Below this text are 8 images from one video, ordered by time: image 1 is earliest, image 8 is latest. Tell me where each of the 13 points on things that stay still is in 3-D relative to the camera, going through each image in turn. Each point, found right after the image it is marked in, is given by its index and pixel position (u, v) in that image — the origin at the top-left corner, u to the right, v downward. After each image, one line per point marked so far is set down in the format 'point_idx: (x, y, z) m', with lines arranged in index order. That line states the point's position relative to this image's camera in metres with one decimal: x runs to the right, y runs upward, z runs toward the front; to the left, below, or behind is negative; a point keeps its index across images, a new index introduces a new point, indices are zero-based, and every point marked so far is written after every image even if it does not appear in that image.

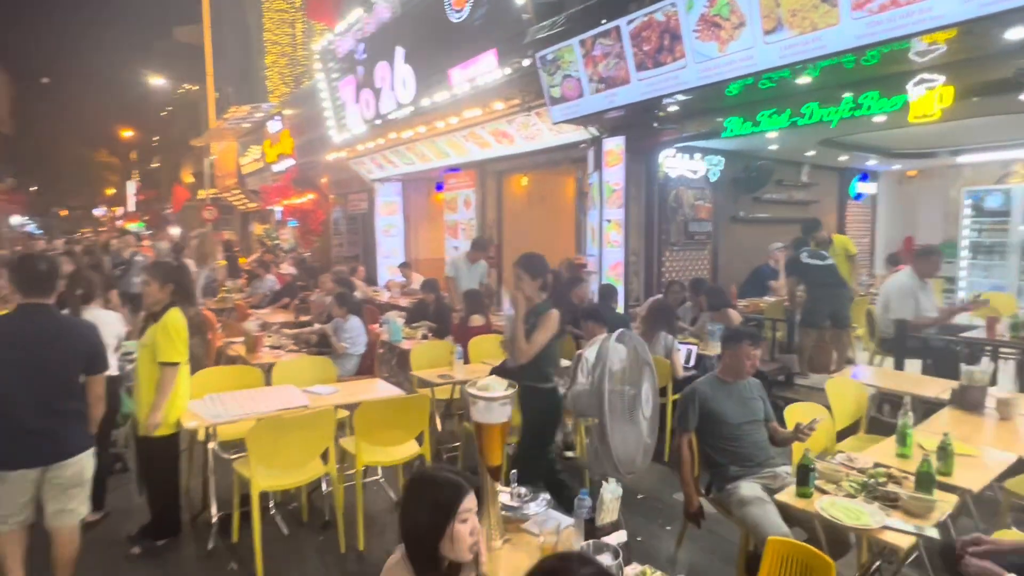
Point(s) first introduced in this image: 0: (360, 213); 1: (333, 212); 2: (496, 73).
0: (-3.6, +1.7, +13.8) m
1: (-4.6, +1.9, +15.0) m
2: (-0.2, +2.6, +7.0) m
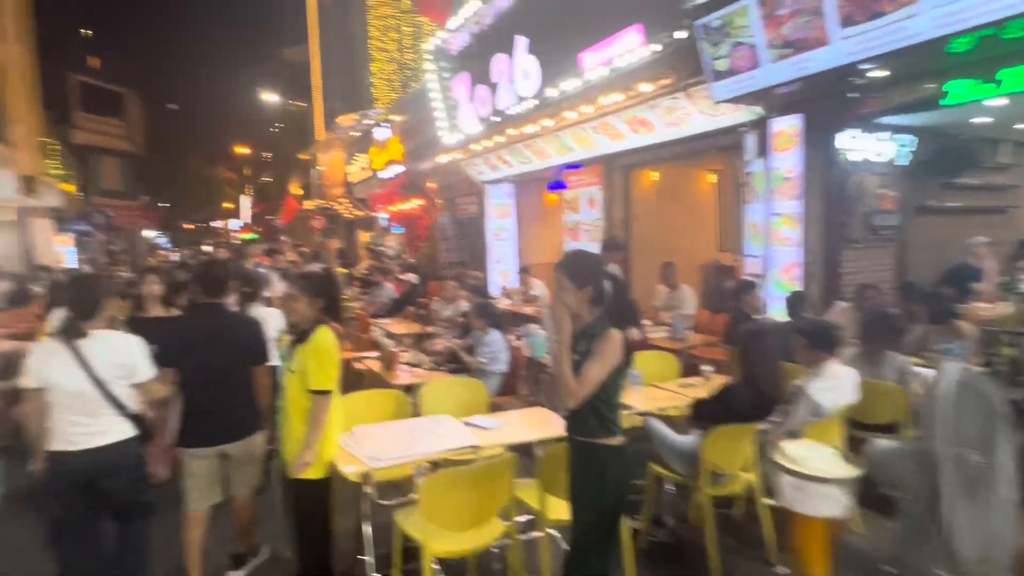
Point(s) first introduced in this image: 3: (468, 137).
0: (-1.0, +1.6, +13.3) m
1: (-1.8, +1.8, +14.7) m
2: (+1.4, +2.5, +6.2) m
3: (-0.8, +2.8, +10.8) m
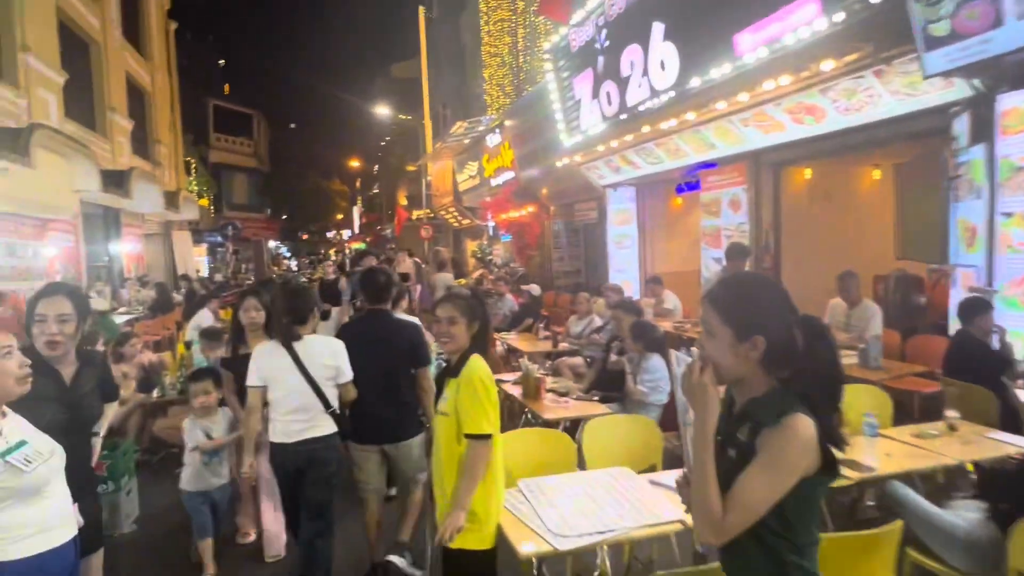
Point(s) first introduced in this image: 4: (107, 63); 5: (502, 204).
0: (+1.6, +1.4, +12.6) m
1: (+1.0, +1.5, +14.1) m
2: (+2.7, +2.4, +5.2) m
3: (+1.3, +2.6, +10.1) m
4: (-10.6, +5.9, +15.5) m
5: (-0.3, +2.3, +16.2) m
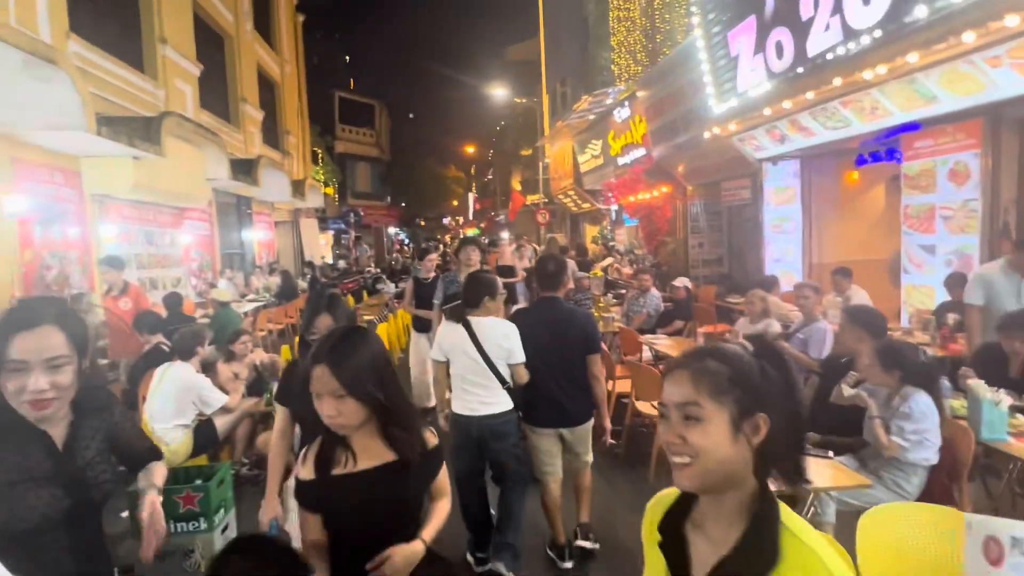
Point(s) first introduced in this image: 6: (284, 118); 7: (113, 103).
0: (+4.1, +1.5, +10.9) m
1: (+3.8, +1.7, +12.5) m
2: (+3.9, +2.3, +3.4) m
3: (+3.4, +2.7, +8.4) m
4: (-7.3, +6.3, +15.9) m
5: (+3.0, +2.6, +14.8) m
6: (-7.7, +5.7, +20.0) m
7: (-6.4, +2.9, +9.4) m
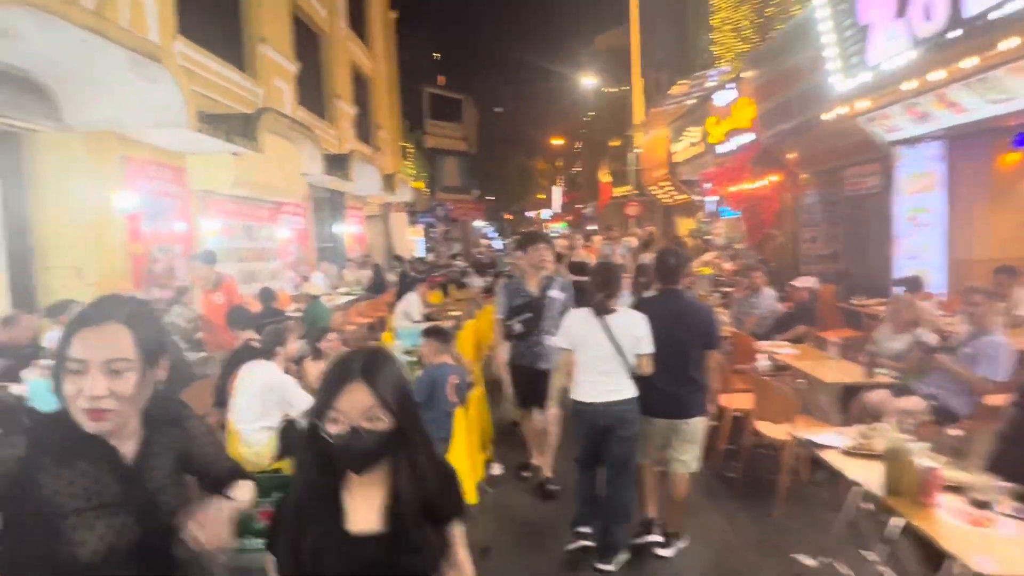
0: (+5.7, +1.5, +9.7) m
1: (+5.6, +1.7, +11.3) m
2: (+4.4, +2.3, +2.3) m
3: (+4.6, +2.7, +7.4) m
4: (-4.9, +6.5, +16.2) m
5: (+5.1, +2.7, +13.7) m
6: (-4.7, +6.0, +20.3) m
7: (-4.9, +3.1, +9.7) m
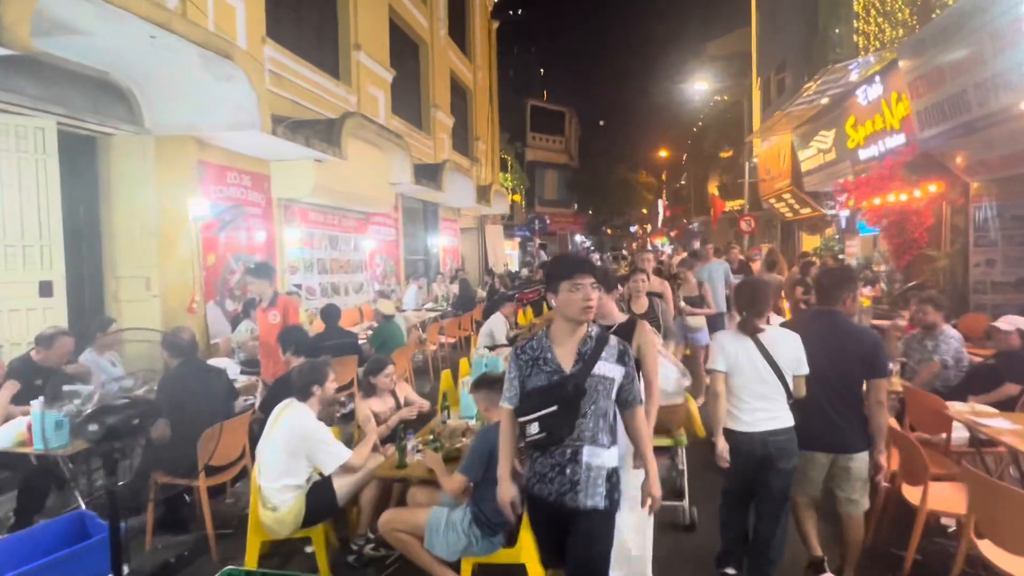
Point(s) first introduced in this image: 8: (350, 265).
0: (+7.1, +1.1, +7.6) m
1: (+7.3, +1.2, +9.2) m
2: (+4.6, +2.0, +0.5) m
3: (+5.7, +2.3, +5.5) m
4: (-2.1, +6.1, +15.8) m
5: (+7.2, +2.1, +11.6) m
6: (-1.3, +5.5, +19.9) m
7: (-3.3, +2.9, +9.3) m
8: (-2.9, +0.4, +10.5) m
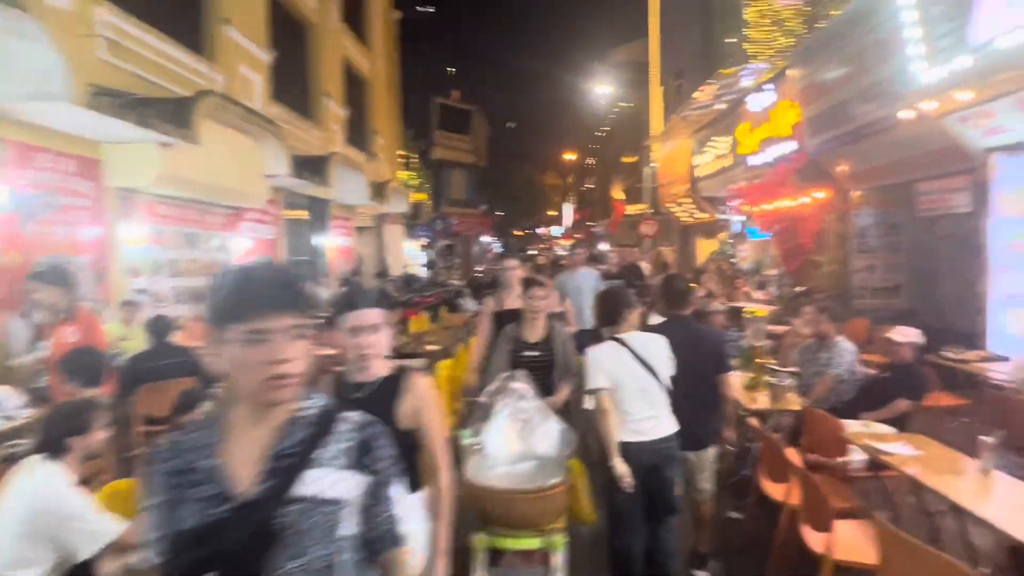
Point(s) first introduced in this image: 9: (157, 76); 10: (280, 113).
0: (+5.6, +1.0, +7.8) m
1: (+5.6, +1.1, +9.5) m
2: (+4.2, +1.9, +0.5) m
3: (+4.6, +2.2, +5.5) m
4: (-4.7, +6.0, +14.6) m
5: (+5.1, +2.0, +11.8) m
6: (-4.5, +5.4, +18.7) m
7: (-4.9, +2.8, +8.0) m
8: (-4.7, +0.3, +9.2) m
9: (-4.9, +2.9, +8.1) m
10: (-4.8, +3.6, +12.2) m
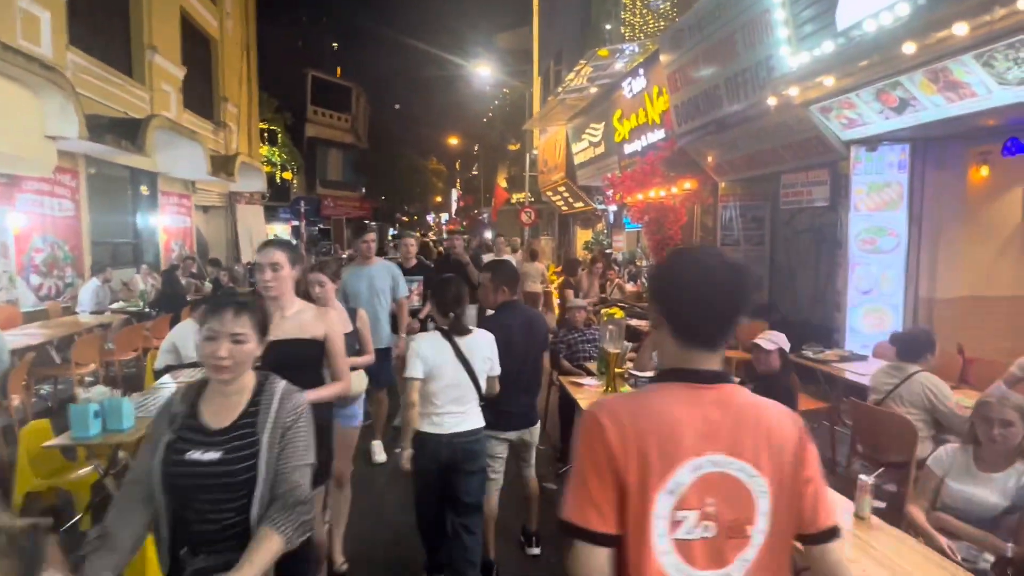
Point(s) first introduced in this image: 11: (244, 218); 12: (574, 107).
0: (+3.7, +1.0, +7.8) m
1: (+3.4, +1.2, +9.3) m
2: (+3.7, +1.8, +0.2) m
3: (+3.1, +2.2, +5.3) m
4: (-7.7, +6.3, +12.4) m
5: (+2.5, +2.2, +11.6) m
6: (-8.2, +5.8, +16.5) m
7: (-6.6, +2.9, +5.9) m
8: (-6.7, +0.5, +7.1) m
9: (-6.7, +3.0, +6.0) m
10: (-7.3, +3.9, +10.0) m
11: (-7.9, +2.1, +17.3) m
12: (+1.6, +4.5, +14.8) m
